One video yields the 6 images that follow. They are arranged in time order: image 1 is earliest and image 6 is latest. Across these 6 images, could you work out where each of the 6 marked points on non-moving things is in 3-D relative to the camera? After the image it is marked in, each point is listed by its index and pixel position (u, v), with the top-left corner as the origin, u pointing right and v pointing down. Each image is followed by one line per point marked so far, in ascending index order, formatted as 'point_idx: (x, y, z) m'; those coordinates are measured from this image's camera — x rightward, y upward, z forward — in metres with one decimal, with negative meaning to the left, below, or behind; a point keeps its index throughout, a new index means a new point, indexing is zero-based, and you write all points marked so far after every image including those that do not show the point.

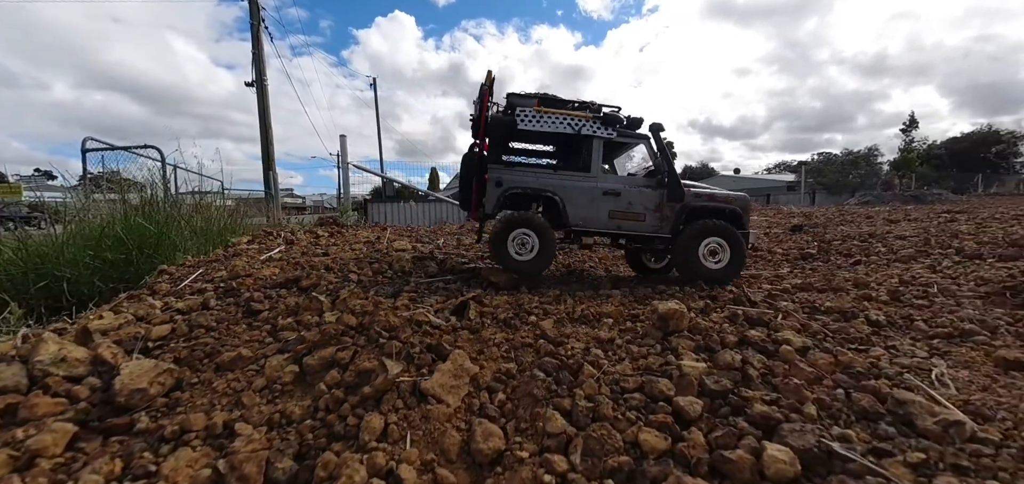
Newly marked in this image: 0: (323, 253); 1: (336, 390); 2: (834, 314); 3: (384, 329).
0: (-1.8, -0.1, +3.7) m
1: (-0.6, -0.5, +1.3) m
2: (+1.6, -0.4, +2.1) m
3: (-0.5, -0.3, +1.6) m
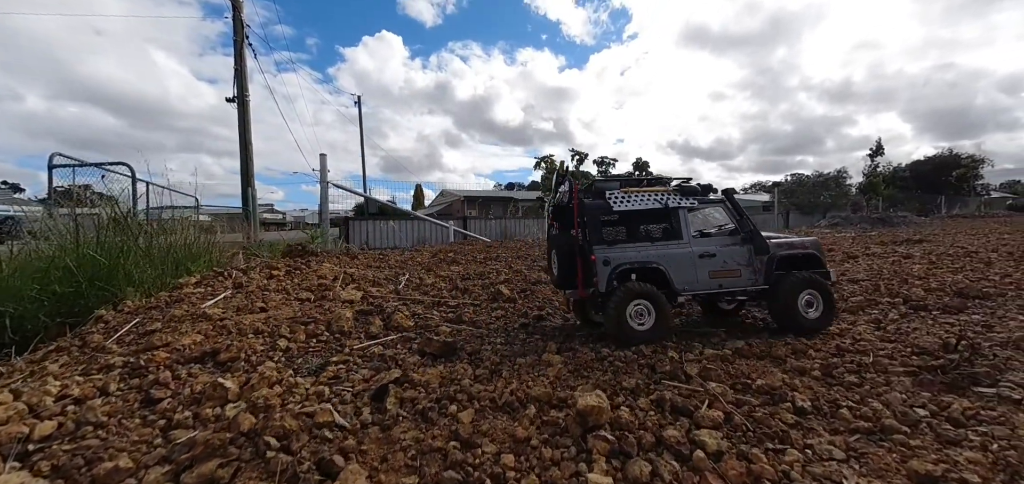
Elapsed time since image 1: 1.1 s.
0: (-2.2, -0.6, +3.5) m
1: (-0.9, -0.8, +1.2) m
2: (+1.2, -0.8, +2.0) m
3: (-0.9, -0.7, +1.5) m
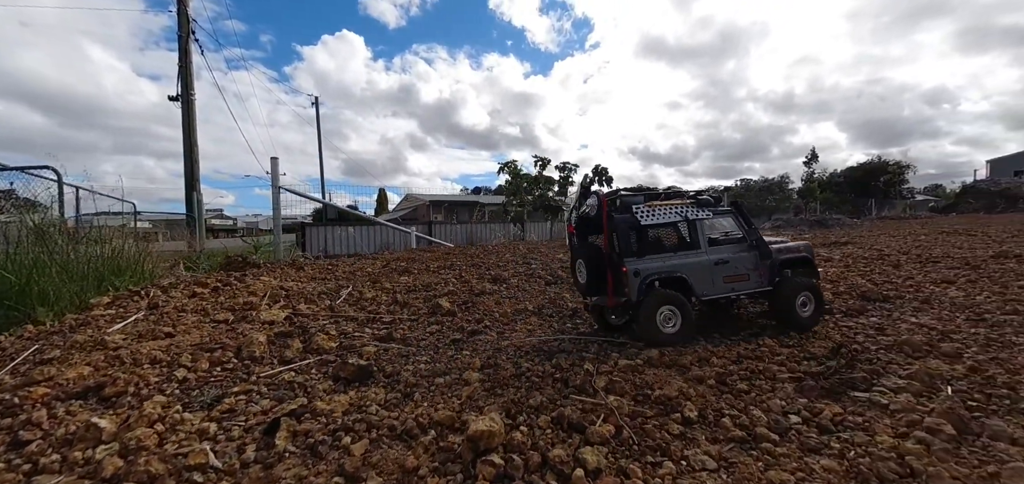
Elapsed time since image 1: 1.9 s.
0: (-2.8, -0.8, +3.3) m
1: (-1.3, -1.0, +1.1) m
2: (+0.8, -0.9, +2.1) m
3: (-1.3, -0.8, +1.4) m
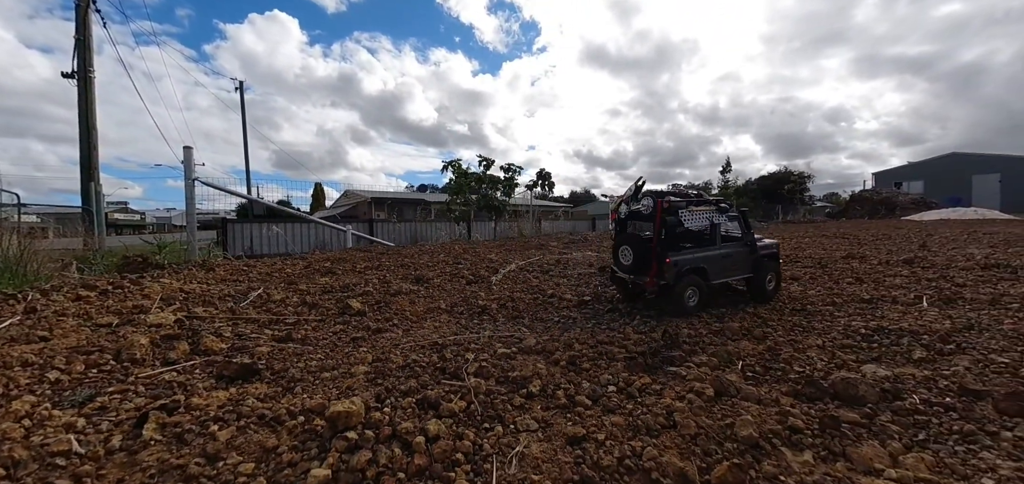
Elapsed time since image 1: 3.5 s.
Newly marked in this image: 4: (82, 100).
0: (-3.7, -0.8, +3.2) m
1: (-1.9, -1.0, +1.3) m
2: (0.0, -0.9, +2.5) m
3: (-1.9, -0.9, +1.5) m
4: (-10.1, +3.3, +9.5) m
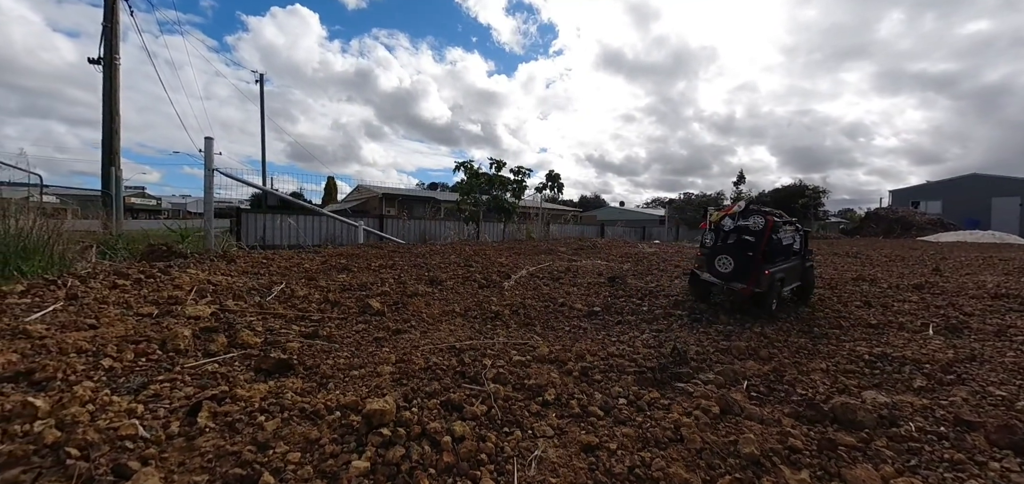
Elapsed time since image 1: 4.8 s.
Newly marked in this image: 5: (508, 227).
0: (-3.6, -0.7, +3.4) m
1: (-1.9, -1.0, +1.5) m
2: (+0.1, -1.0, +2.7) m
3: (-1.9, -0.9, +1.8) m
4: (-9.7, +3.7, +9.9) m
5: (-0.2, +0.7, +18.0) m
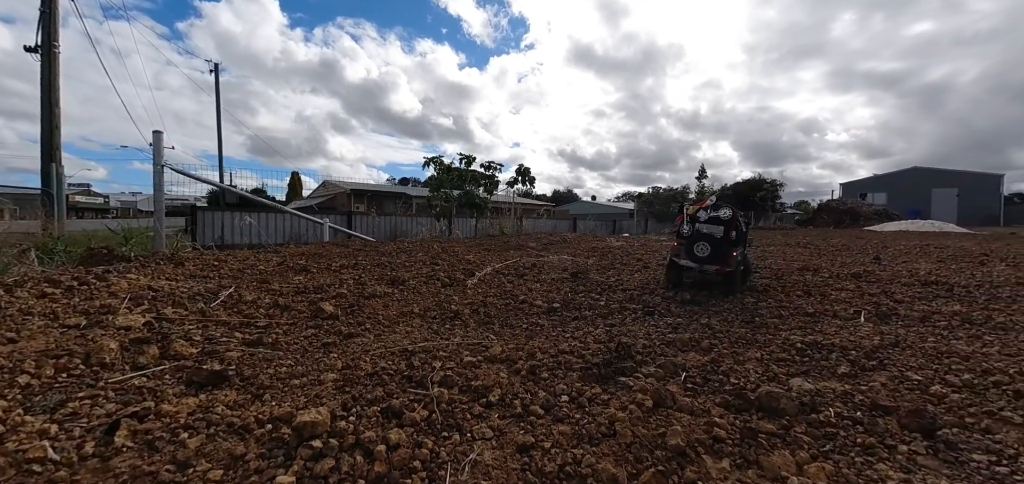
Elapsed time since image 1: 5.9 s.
0: (-4.0, -0.8, +3.2) m
1: (-2.1, -1.1, +1.4) m
2: (-0.3, -1.0, +2.7) m
3: (-2.2, -0.9, +1.7) m
4: (-10.6, +3.6, +9.2) m
5: (-1.6, +0.8, +18.0) m
